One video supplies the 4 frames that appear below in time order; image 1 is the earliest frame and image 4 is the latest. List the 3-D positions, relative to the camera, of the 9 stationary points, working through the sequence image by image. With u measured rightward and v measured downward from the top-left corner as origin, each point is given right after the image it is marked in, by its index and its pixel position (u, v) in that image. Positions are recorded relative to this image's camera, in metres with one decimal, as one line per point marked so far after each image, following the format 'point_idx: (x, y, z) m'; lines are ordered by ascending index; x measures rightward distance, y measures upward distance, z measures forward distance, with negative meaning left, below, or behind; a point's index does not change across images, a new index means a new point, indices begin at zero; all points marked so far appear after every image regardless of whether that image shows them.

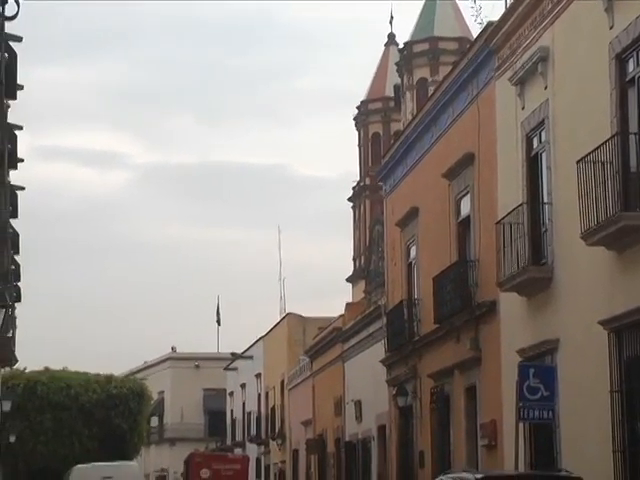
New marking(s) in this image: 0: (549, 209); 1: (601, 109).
0: (+3.1, +0.4, +17.6) m
1: (+3.5, +1.6, +16.1) m
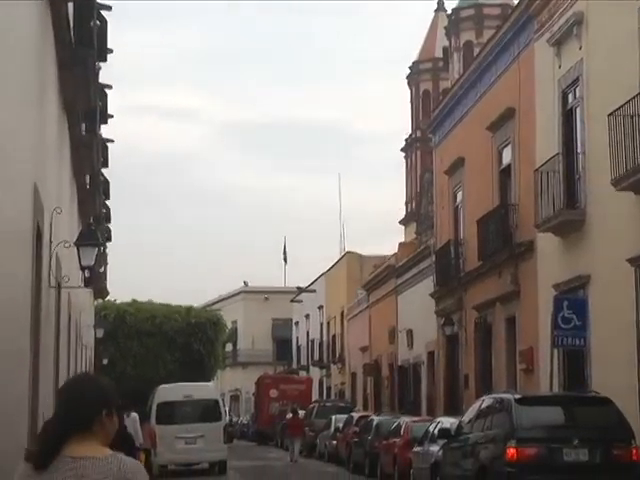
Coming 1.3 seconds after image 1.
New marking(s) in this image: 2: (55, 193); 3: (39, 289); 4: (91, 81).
0: (+3.9, +1.2, +19.5) m
1: (+4.3, +2.4, +18.0) m
2: (-3.8, +0.7, +18.9) m
3: (-3.9, -0.7, +17.8) m
4: (-3.4, +2.3, +19.3) m
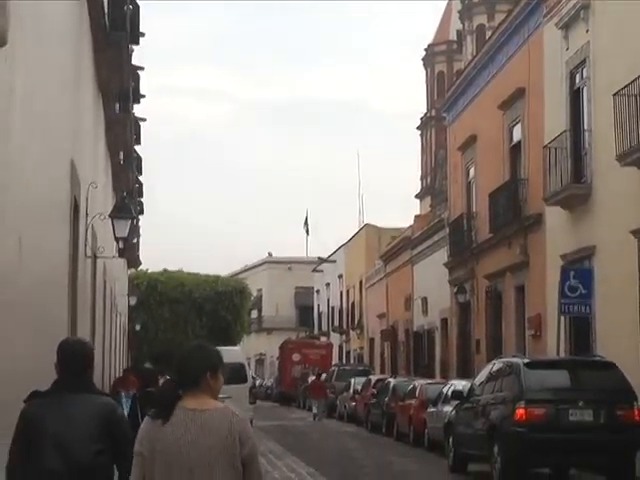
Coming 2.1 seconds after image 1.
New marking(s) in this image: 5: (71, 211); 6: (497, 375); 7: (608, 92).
0: (+4.2, +1.6, +20.6) m
1: (+4.6, +2.8, +19.0) m
2: (-3.5, +1.1, +20.1) m
3: (-3.6, -0.3, +19.0) m
4: (-3.1, +2.8, +20.5) m
5: (-3.6, +0.4, +18.6) m
6: (+2.6, -2.0, +19.0) m
7: (+4.4, +2.2, +19.9) m
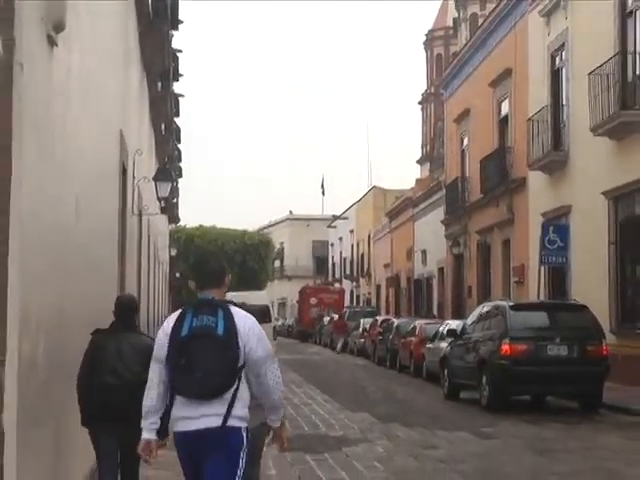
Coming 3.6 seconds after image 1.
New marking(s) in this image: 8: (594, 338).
0: (+4.5, +2.4, +23.8) m
1: (+4.8, +3.4, +22.2) m
2: (-3.3, +1.8, +23.3) m
3: (-3.3, +0.4, +22.3) m
4: (-2.8, +3.5, +23.6) m
5: (-3.3, +1.1, +21.9) m
6: (+2.8, -1.3, +22.4) m
7: (+4.6, +2.9, +23.0) m
8: (+4.1, -1.5, +19.9) m
